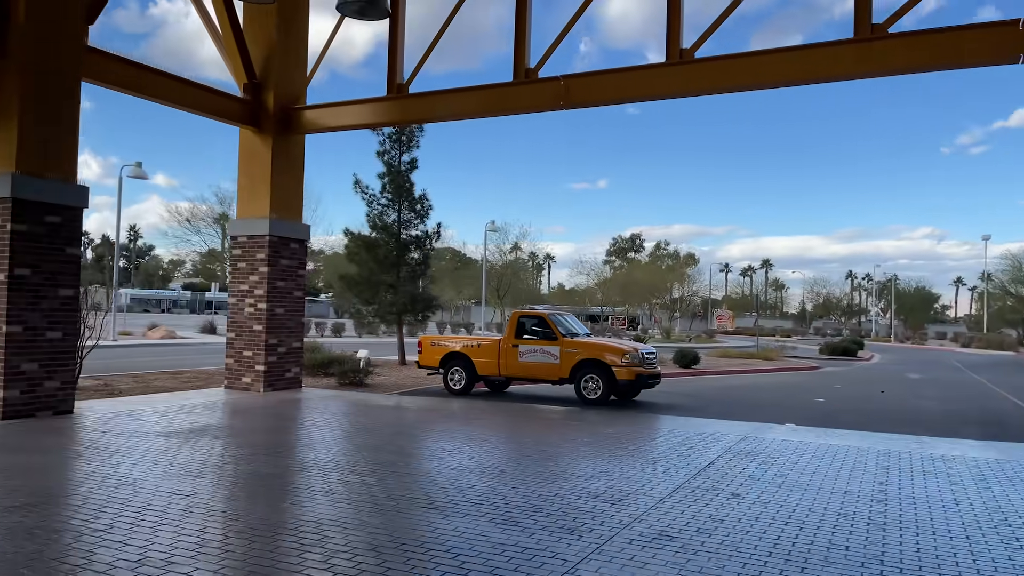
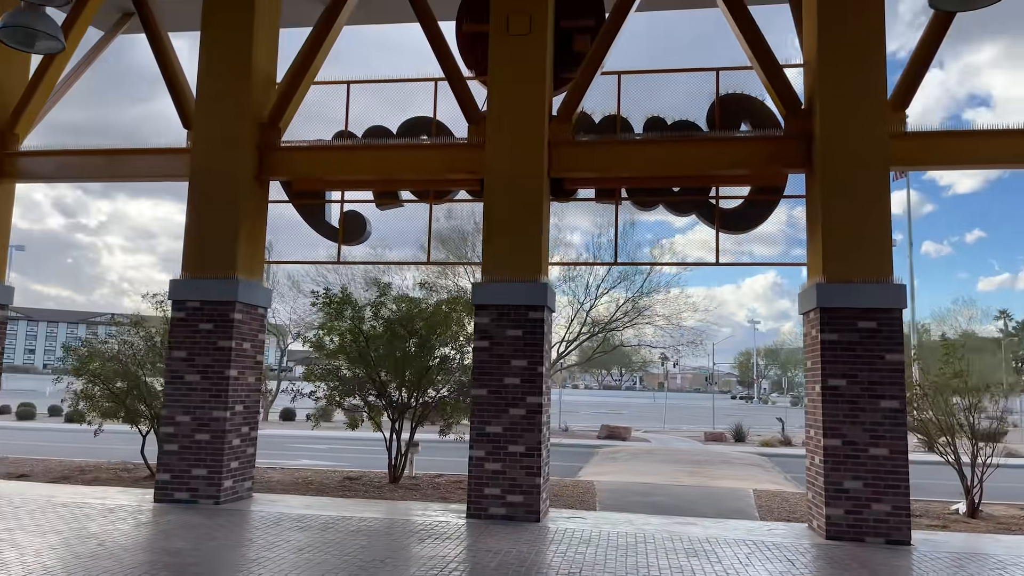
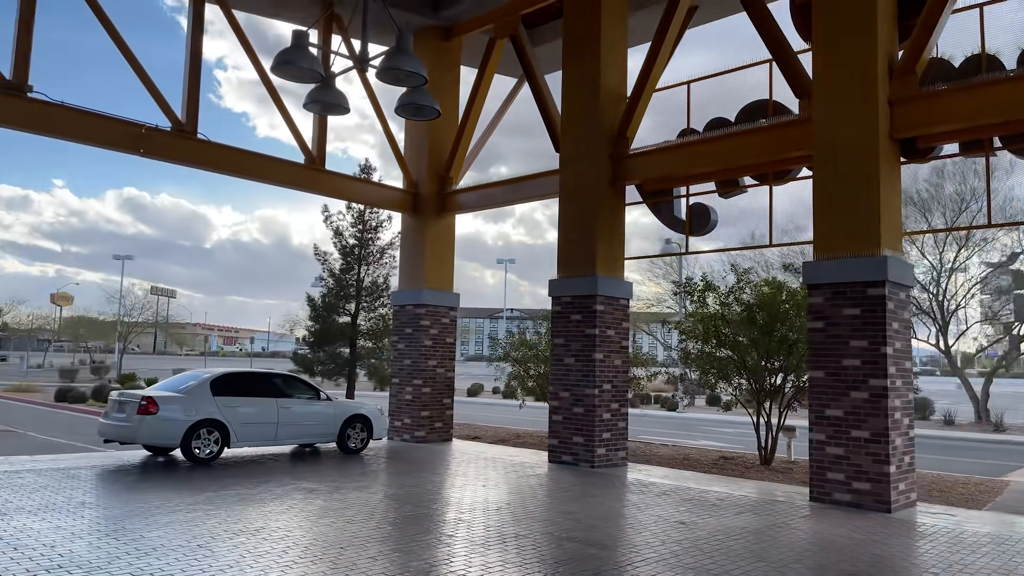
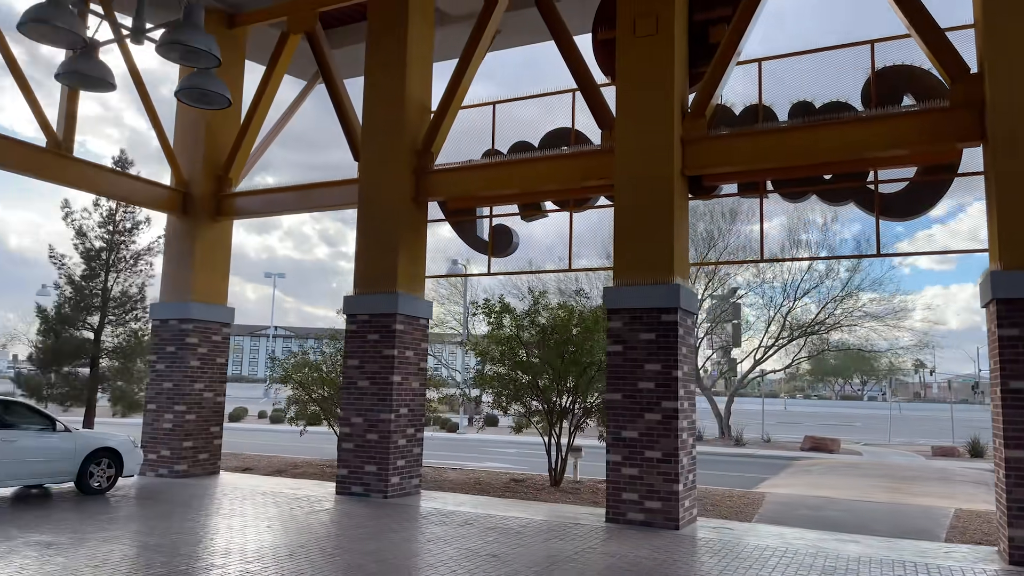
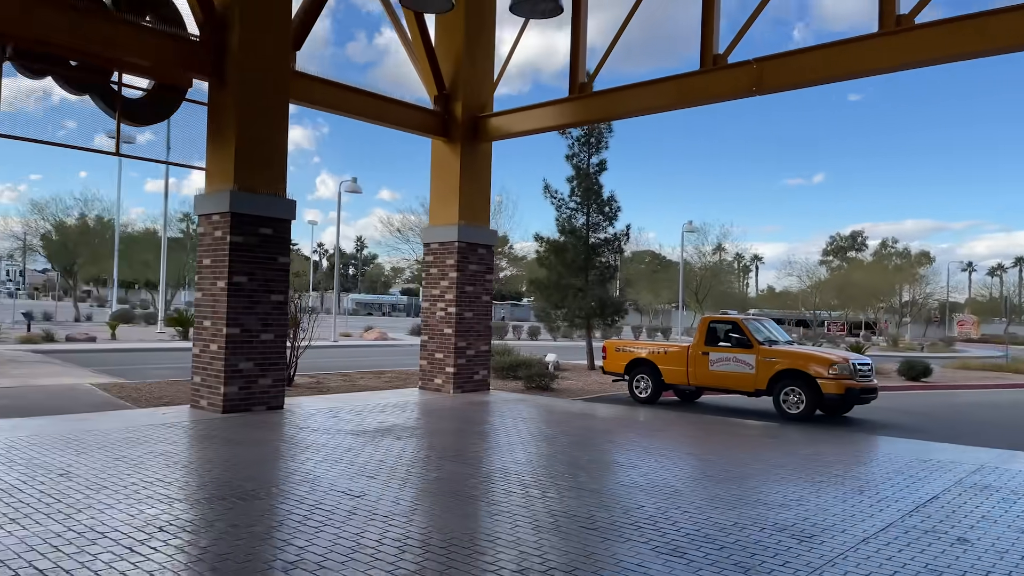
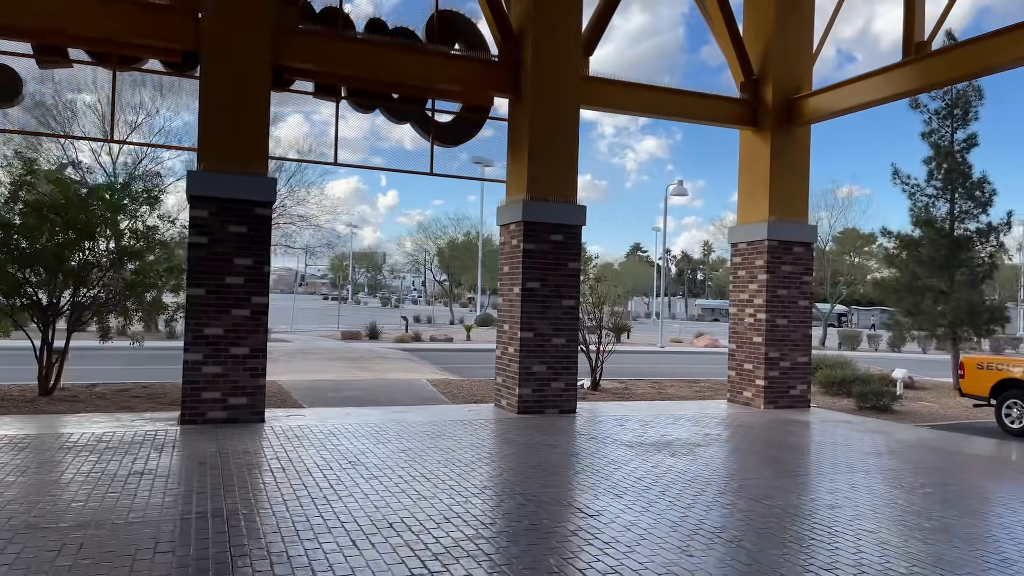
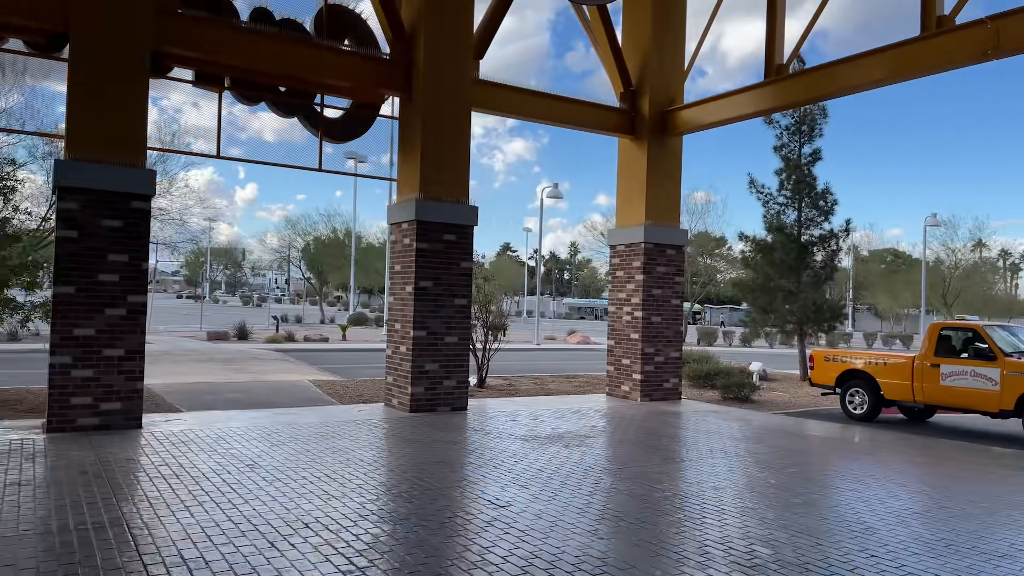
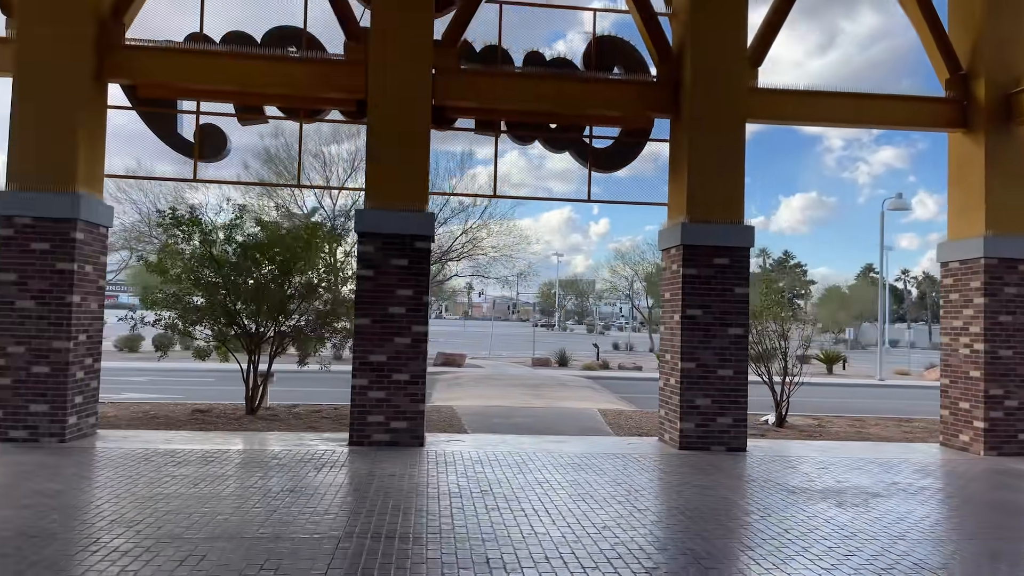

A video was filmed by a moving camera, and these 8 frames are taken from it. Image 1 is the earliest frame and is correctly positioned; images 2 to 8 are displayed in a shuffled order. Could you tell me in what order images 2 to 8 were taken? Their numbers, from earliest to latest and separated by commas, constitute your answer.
5, 7, 6, 8, 2, 4, 3
